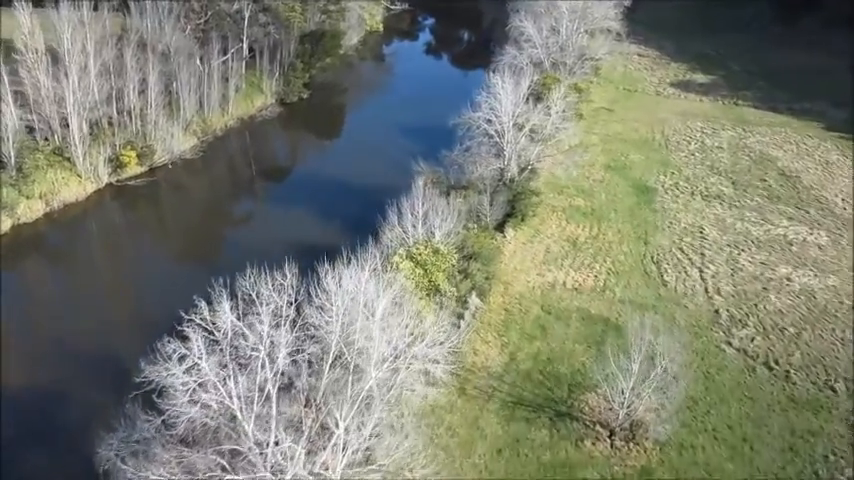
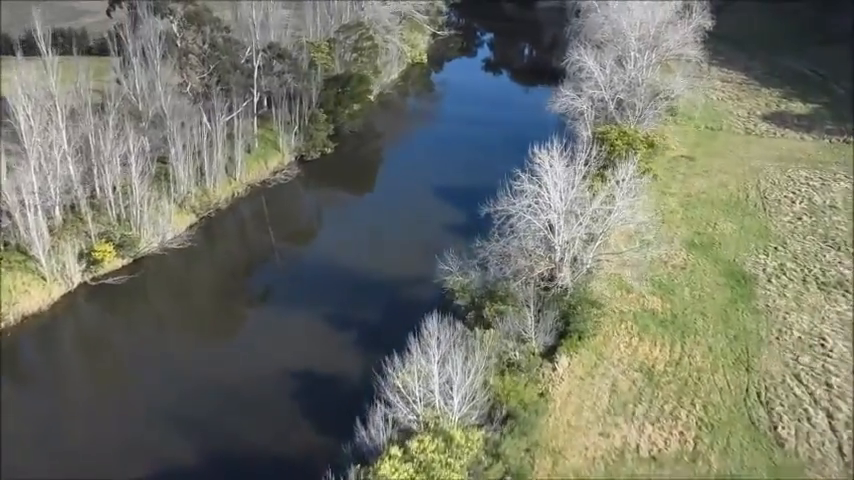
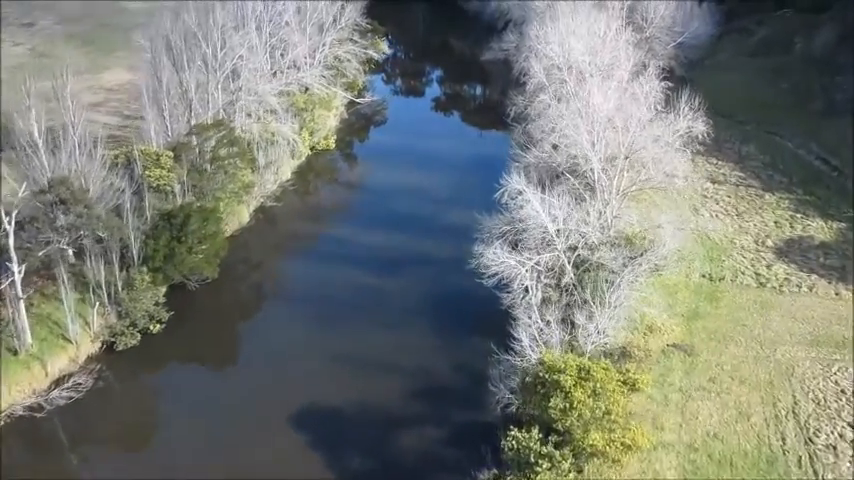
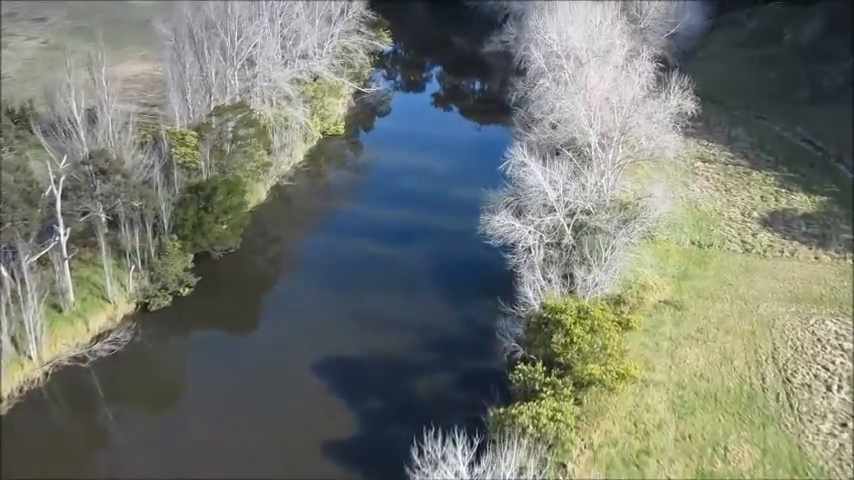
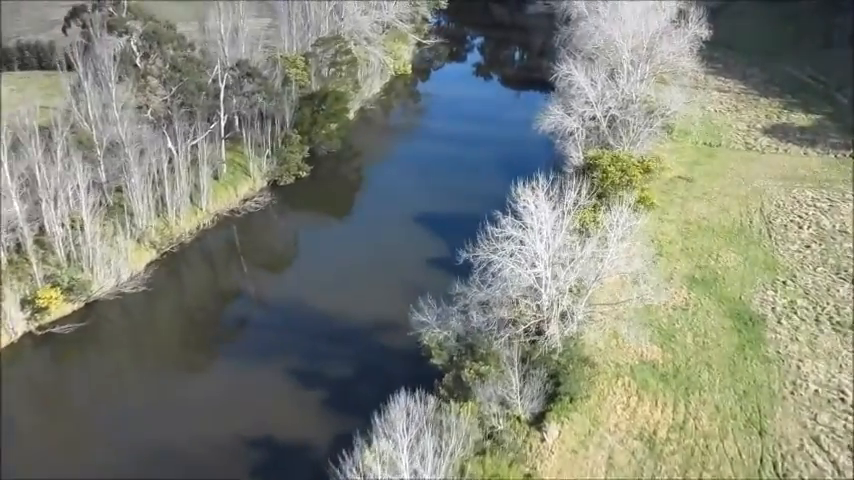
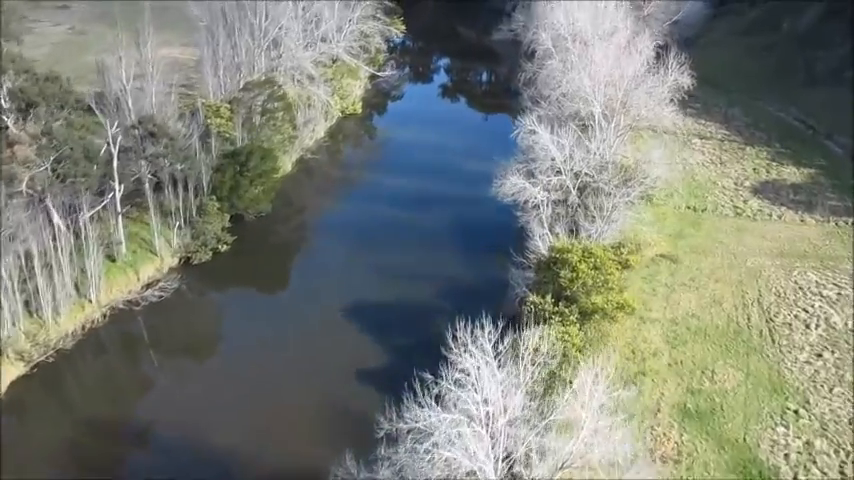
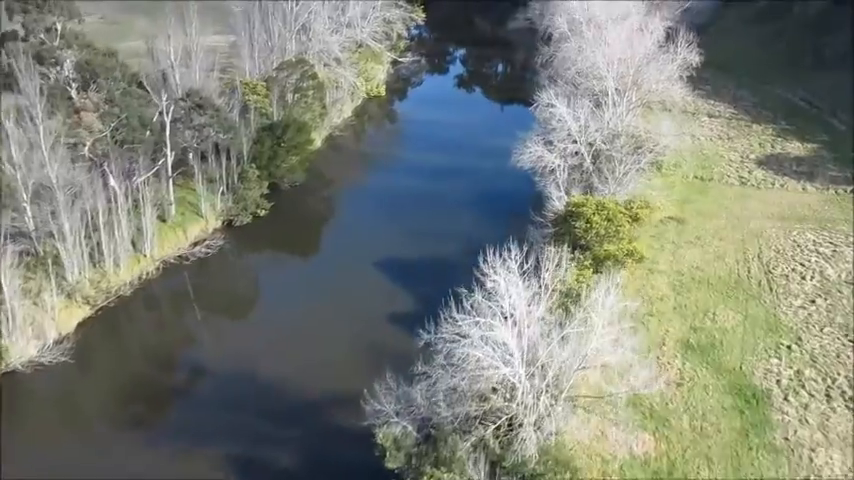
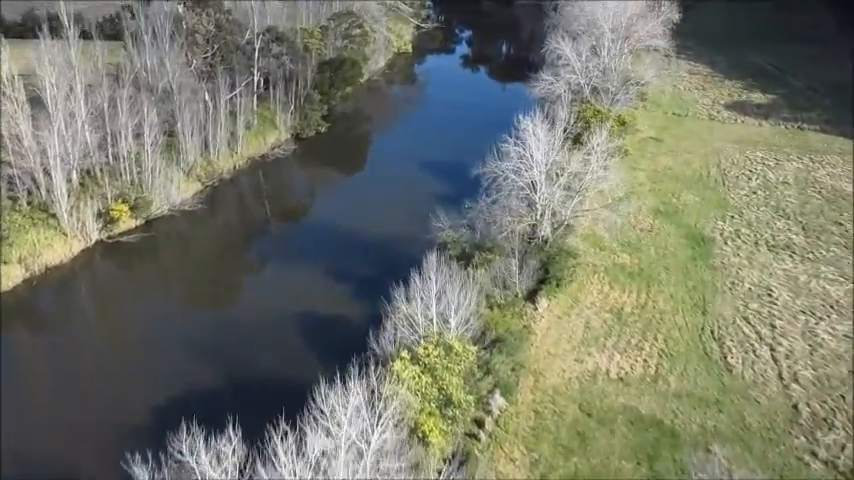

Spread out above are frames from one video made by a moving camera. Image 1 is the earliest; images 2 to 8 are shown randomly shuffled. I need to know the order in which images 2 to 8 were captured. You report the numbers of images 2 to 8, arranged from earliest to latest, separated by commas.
8, 2, 5, 7, 6, 4, 3
